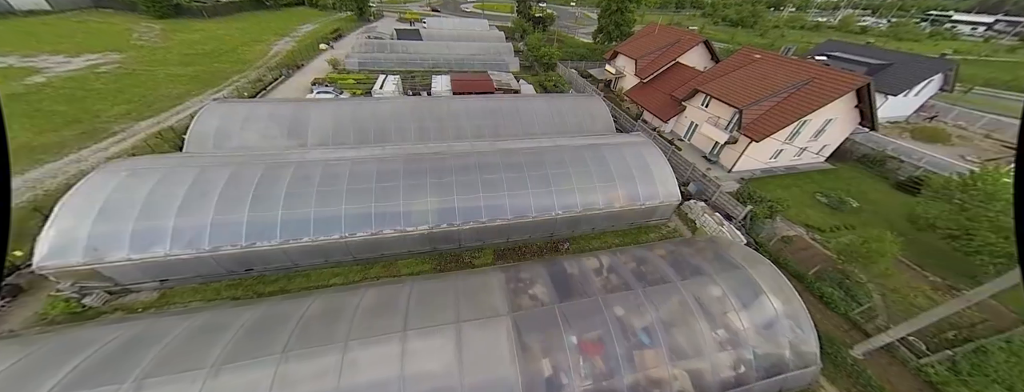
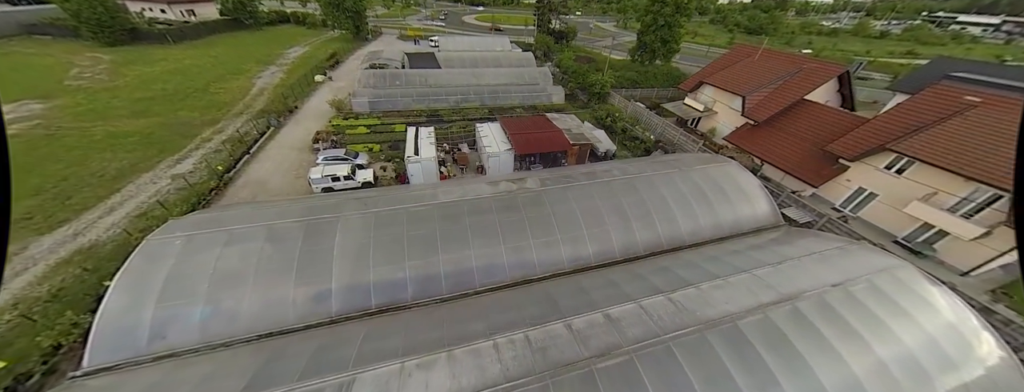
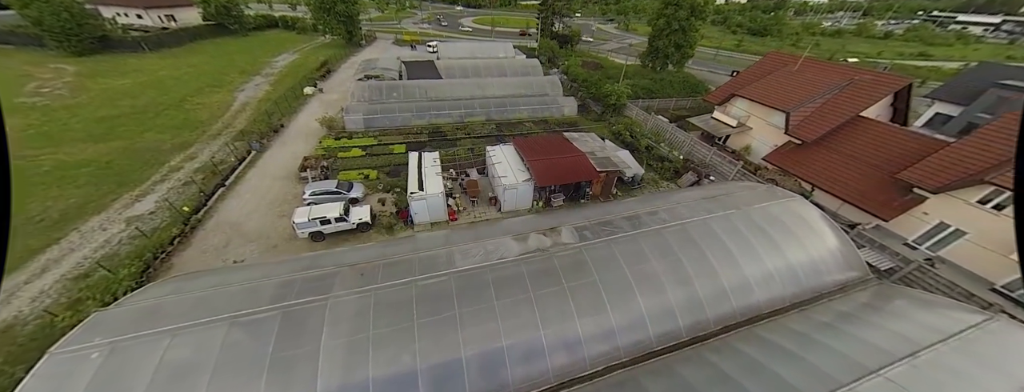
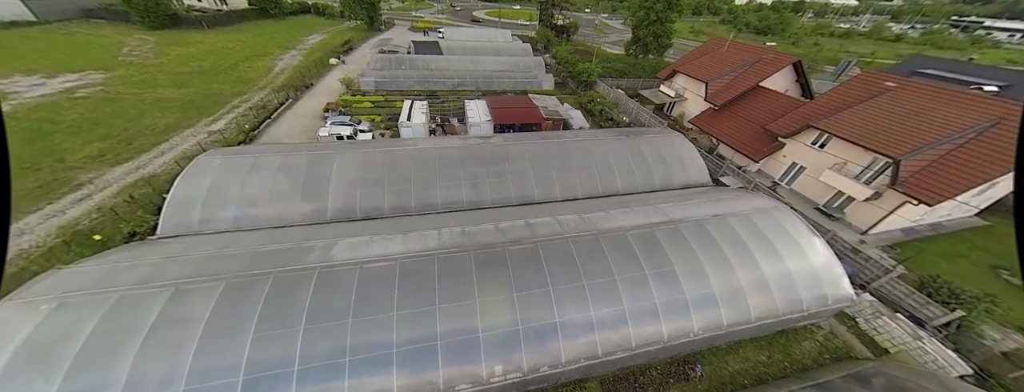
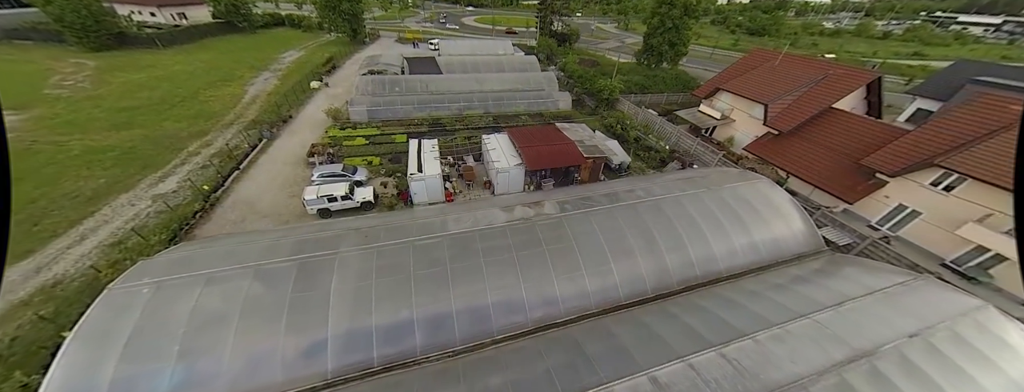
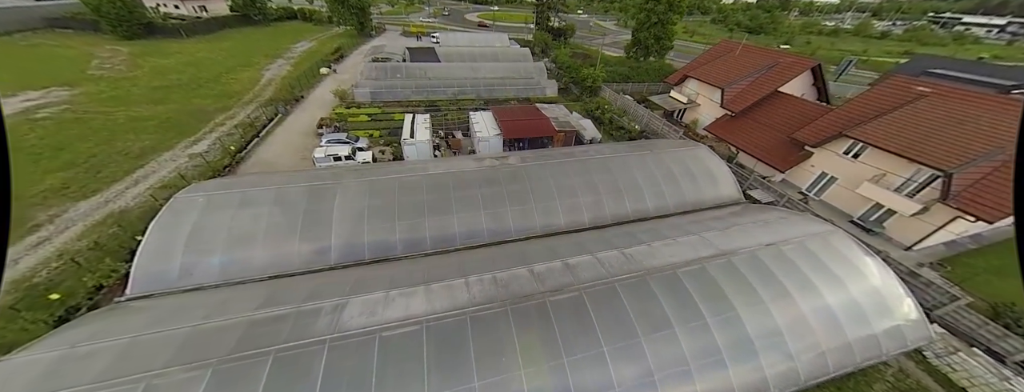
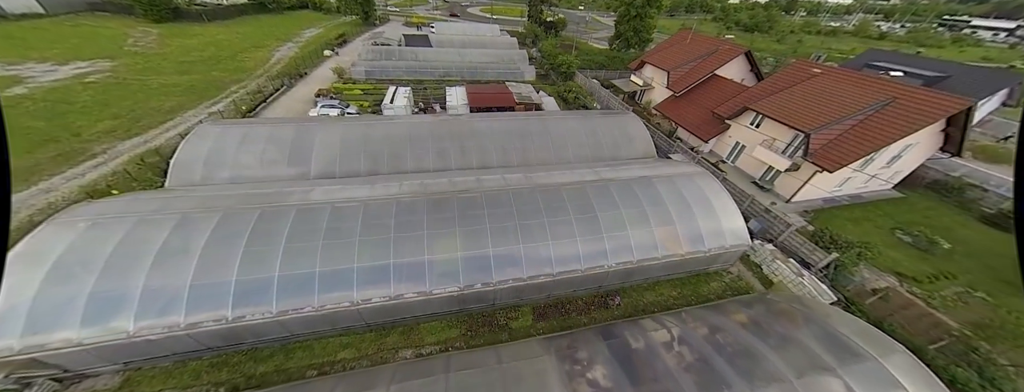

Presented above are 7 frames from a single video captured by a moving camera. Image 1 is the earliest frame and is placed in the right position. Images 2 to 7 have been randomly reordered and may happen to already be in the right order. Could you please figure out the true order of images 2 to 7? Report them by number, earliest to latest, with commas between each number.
7, 4, 6, 2, 5, 3
